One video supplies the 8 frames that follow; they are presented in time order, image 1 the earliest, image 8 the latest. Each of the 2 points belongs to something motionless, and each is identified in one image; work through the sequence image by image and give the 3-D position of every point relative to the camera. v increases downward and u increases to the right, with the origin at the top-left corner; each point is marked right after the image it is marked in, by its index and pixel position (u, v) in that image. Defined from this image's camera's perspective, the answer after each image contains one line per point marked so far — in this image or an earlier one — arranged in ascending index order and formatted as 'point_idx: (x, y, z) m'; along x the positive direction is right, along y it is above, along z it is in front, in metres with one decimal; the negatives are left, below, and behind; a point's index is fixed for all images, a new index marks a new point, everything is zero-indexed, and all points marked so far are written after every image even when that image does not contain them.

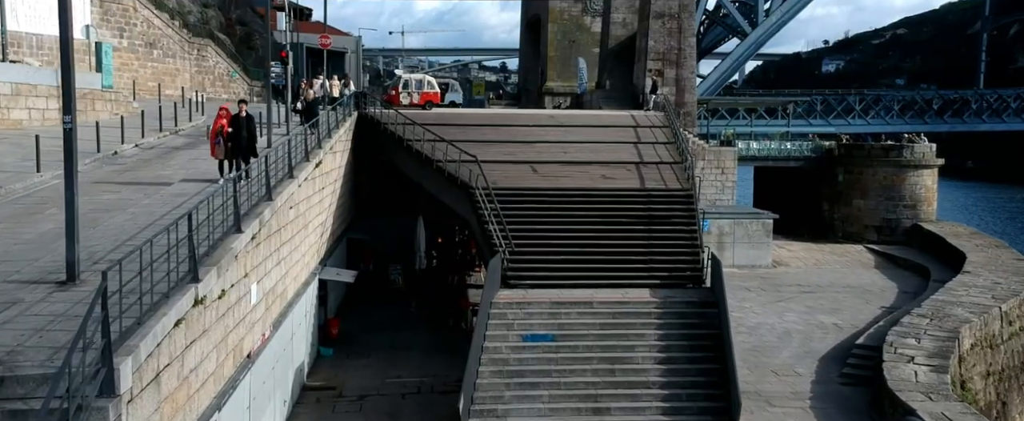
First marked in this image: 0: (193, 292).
0: (-2.2, -0.6, +5.8) m
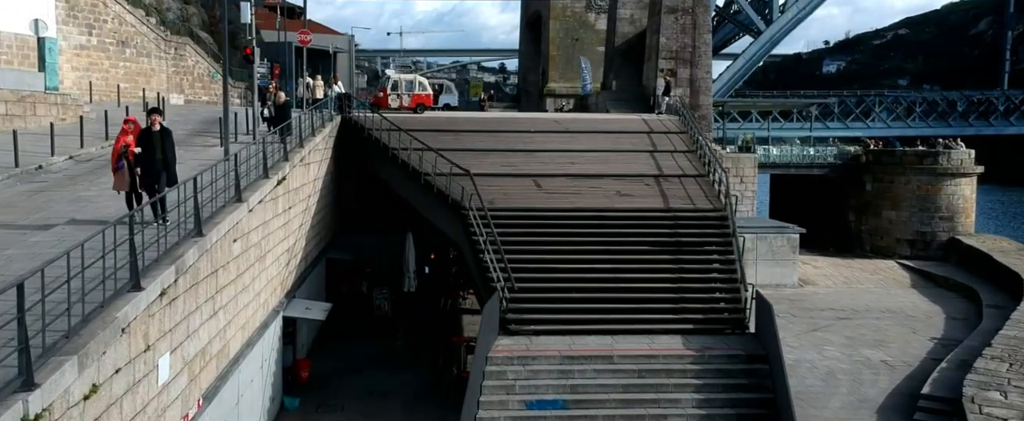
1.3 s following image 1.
0: (-2.2, -0.9, +3.7) m
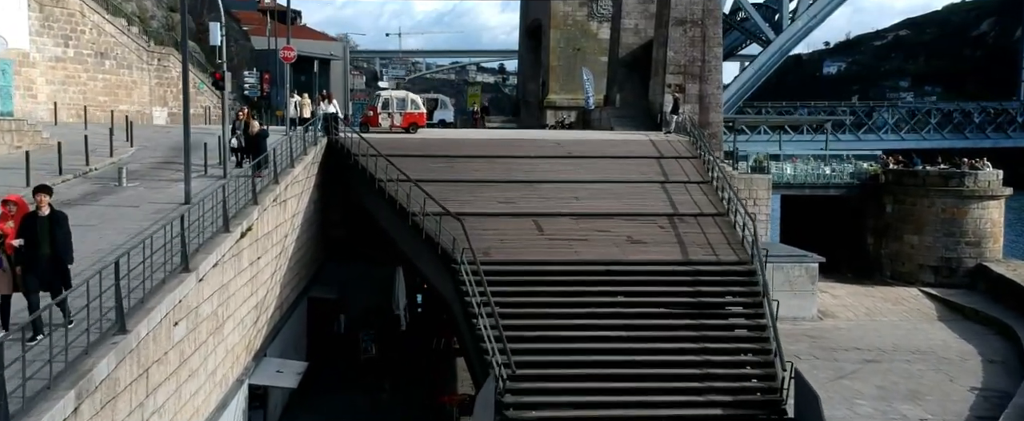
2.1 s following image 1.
0: (-2.2, -1.5, +2.4) m
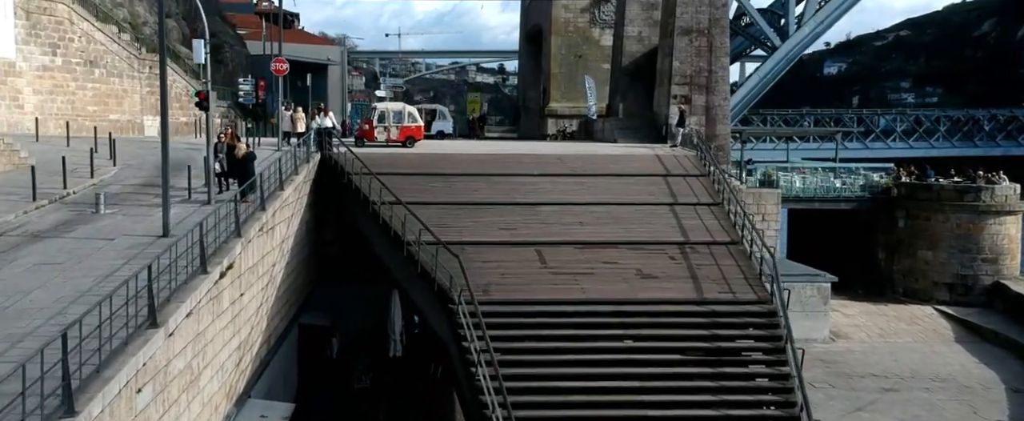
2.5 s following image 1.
0: (-2.2, -1.9, +1.6) m
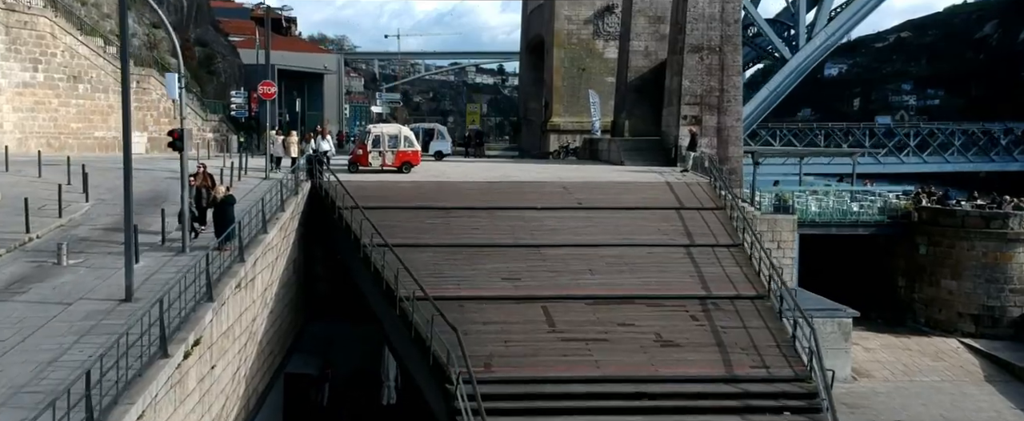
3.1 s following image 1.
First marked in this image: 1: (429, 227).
0: (-2.1, -2.5, +0.6) m
1: (-1.3, -0.3, +13.6) m
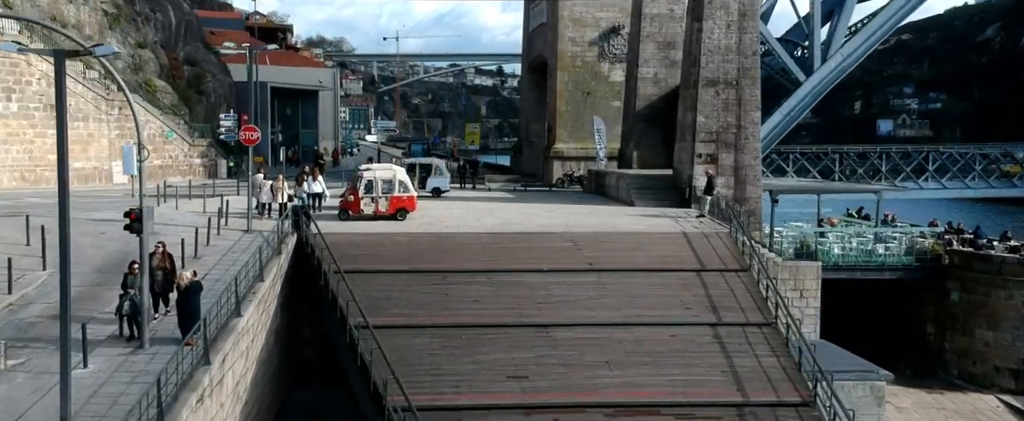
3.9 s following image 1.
0: (-2.0, -3.5, -0.8) m
1: (-1.3, -1.3, +12.2) m
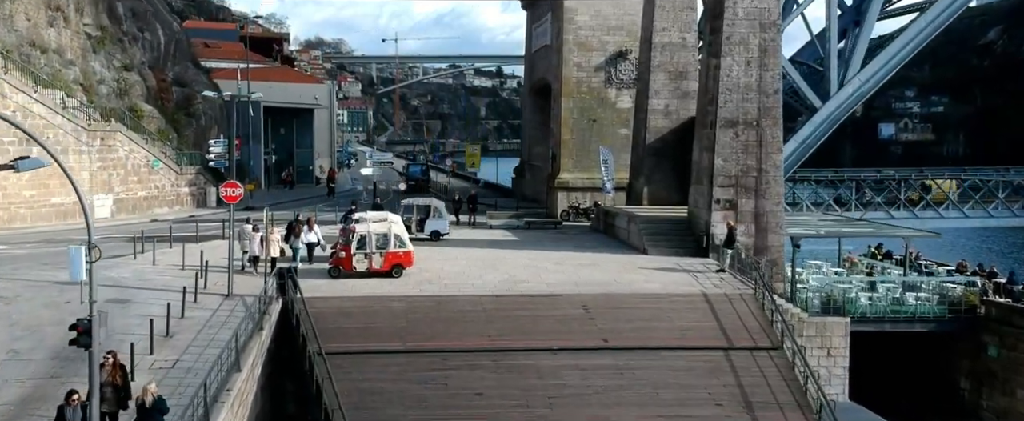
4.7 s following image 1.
0: (-1.9, -4.5, -2.2) m
1: (-1.2, -2.3, +10.9) m
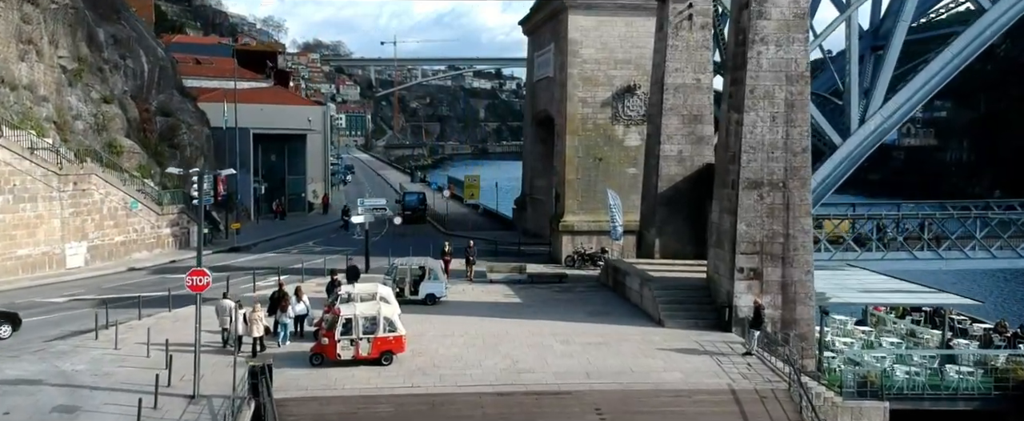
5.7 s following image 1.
0: (-1.9, -5.8, -3.8) m
1: (-1.1, -3.7, +9.2) m
